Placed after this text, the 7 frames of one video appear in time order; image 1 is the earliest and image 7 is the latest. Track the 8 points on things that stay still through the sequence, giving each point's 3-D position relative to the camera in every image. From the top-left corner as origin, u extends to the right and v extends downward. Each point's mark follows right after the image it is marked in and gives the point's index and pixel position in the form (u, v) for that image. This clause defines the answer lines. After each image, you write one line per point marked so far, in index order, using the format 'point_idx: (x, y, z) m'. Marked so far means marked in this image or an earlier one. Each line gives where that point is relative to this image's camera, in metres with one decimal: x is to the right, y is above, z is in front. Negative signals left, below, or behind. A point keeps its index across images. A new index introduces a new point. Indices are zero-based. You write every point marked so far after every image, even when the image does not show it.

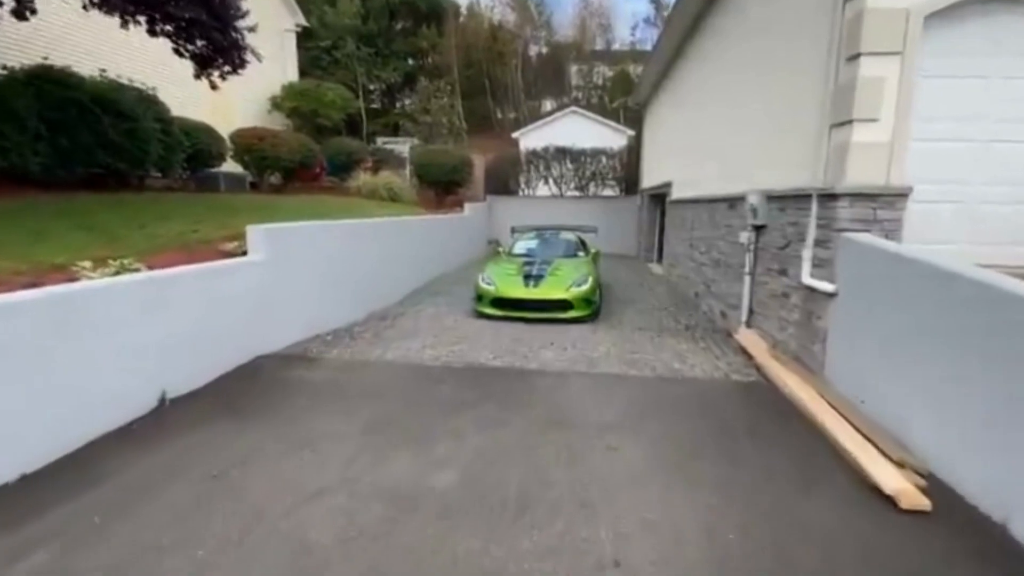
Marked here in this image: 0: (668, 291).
0: (+3.2, 0.0, +10.3) m
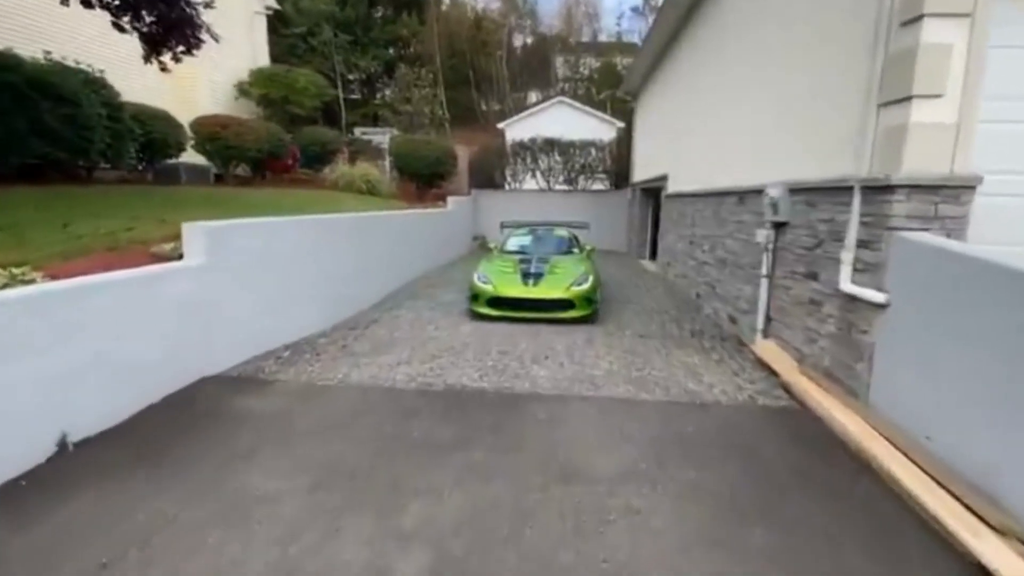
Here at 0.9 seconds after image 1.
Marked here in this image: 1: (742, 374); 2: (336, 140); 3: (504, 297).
0: (+3.0, 0.0, +9.6) m
1: (+2.3, -0.9, +4.9) m
2: (-5.8, +4.9, +16.2) m
3: (-0.1, -0.1, +9.0) m
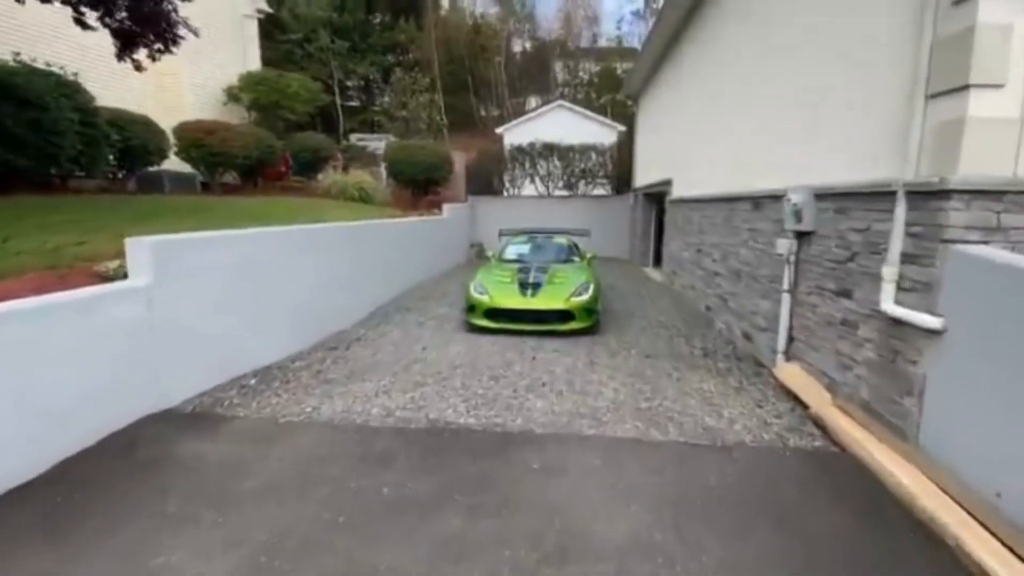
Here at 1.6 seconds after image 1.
0: (+2.9, -0.2, +9.0) m
1: (+2.2, -1.0, +4.3) m
2: (-5.9, +4.5, +15.7) m
3: (-0.2, -0.3, +8.4) m
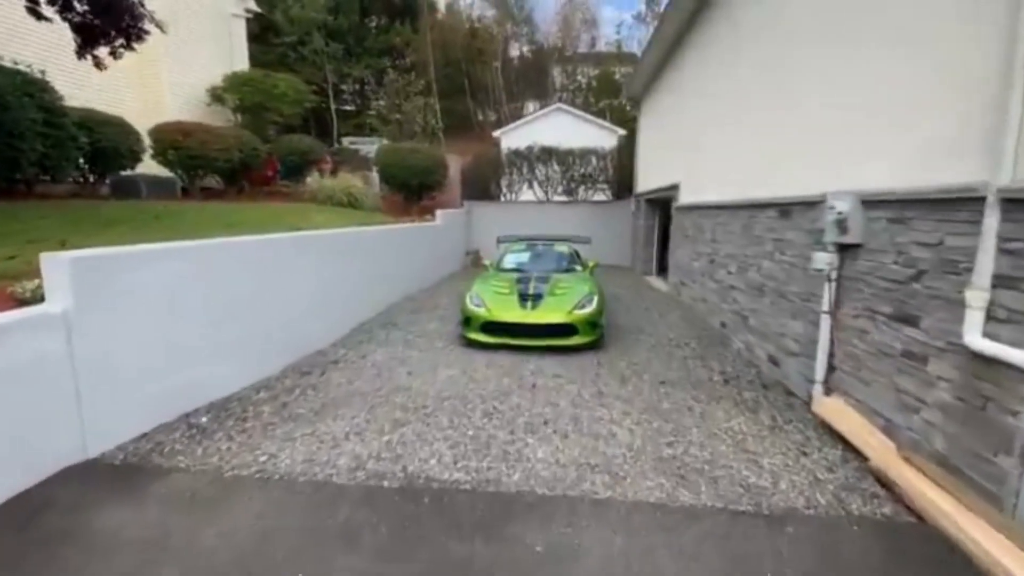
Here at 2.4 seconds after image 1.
0: (+2.9, -0.5, +8.3) m
1: (+2.2, -1.2, +3.6) m
2: (-6.0, +4.2, +15.1) m
3: (-0.2, -0.5, +7.7) m
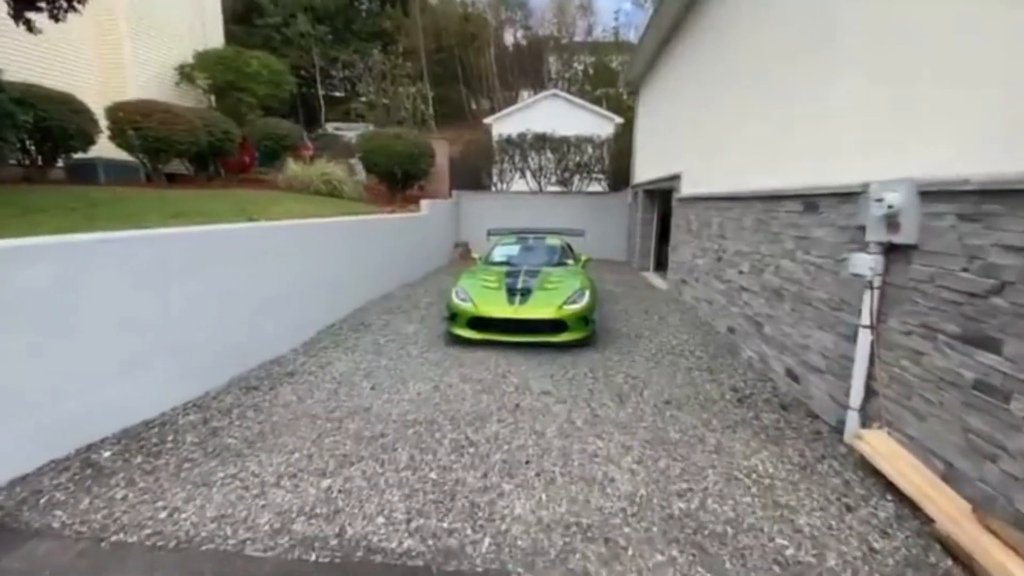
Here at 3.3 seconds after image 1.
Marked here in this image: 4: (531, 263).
0: (+2.7, -0.5, +7.6) m
1: (+2.0, -1.3, +2.9) m
2: (-6.2, +4.4, +14.2) m
3: (-0.4, -0.5, +7.0) m
4: (+0.3, +0.4, +8.7) m
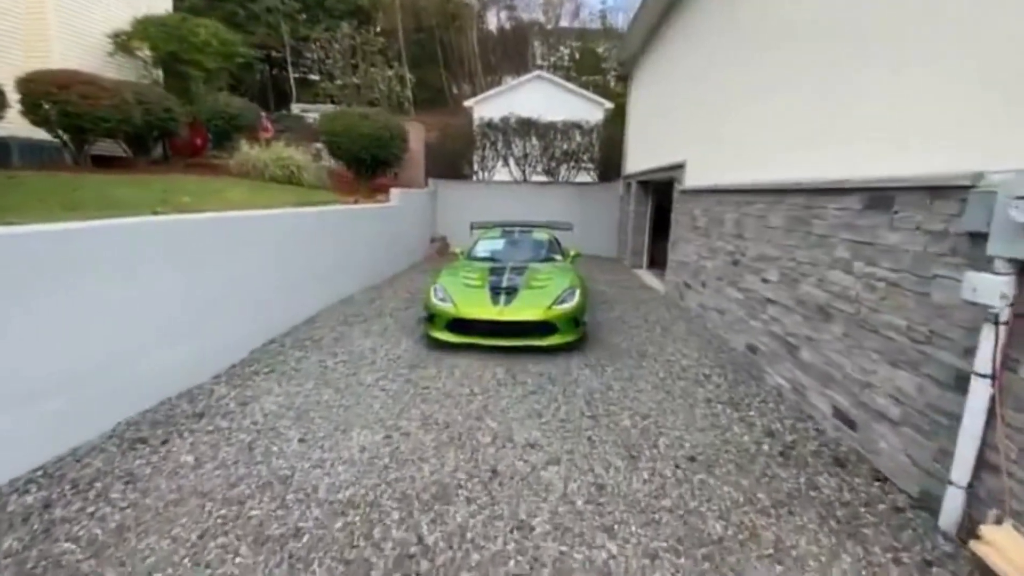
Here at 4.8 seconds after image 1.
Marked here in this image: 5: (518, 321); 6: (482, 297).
0: (+2.4, -0.5, +6.6) m
1: (+1.9, -1.5, +1.9) m
2: (-6.7, +4.5, +12.7) m
3: (-0.7, -0.6, +5.8) m
4: (0.0, +0.4, +7.5) m
5: (+0.1, -0.5, +5.8) m
6: (-0.5, -0.3, +6.0) m
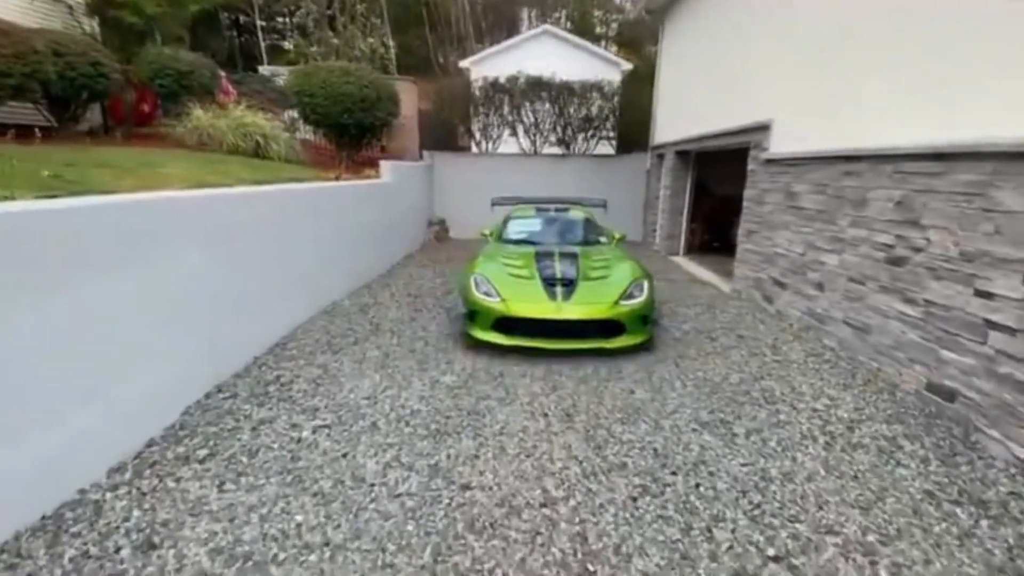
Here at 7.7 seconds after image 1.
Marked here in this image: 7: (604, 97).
0: (+2.9, -0.6, +4.8) m
1: (+2.6, -1.7, +0.2) m
2: (-6.5, +4.6, +10.5) m
3: (-0.2, -0.7, +4.0) m
4: (+0.5, +0.3, +5.7) m
5: (+0.6, -0.6, +4.0) m
6: (0.0, -0.4, +4.2) m
7: (+2.4, +5.0, +13.0) m
